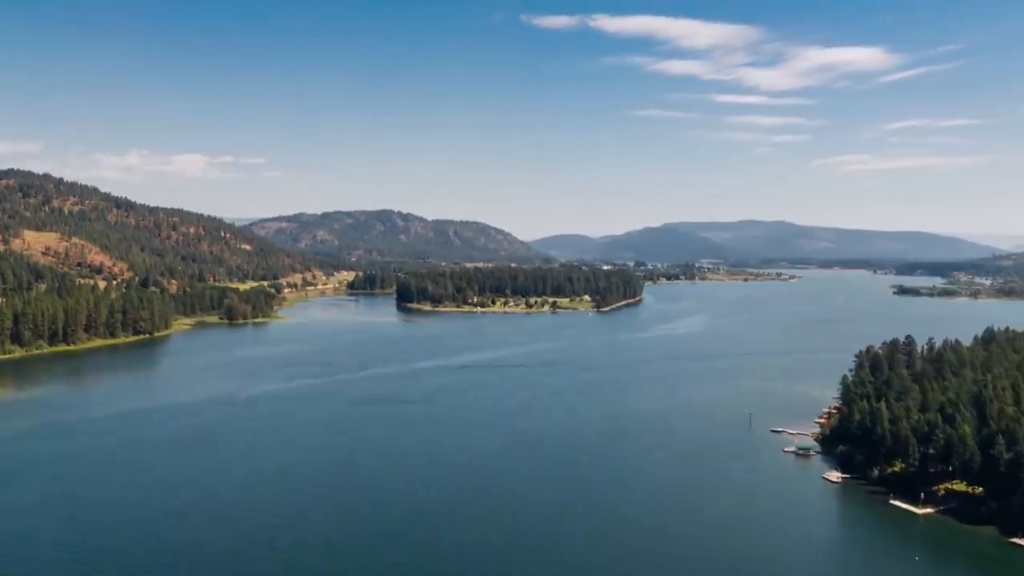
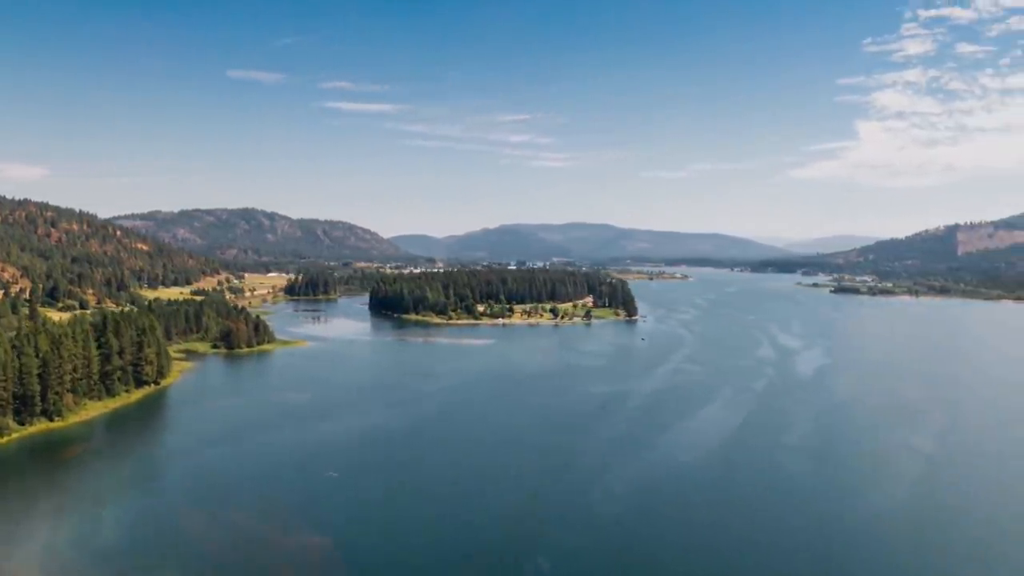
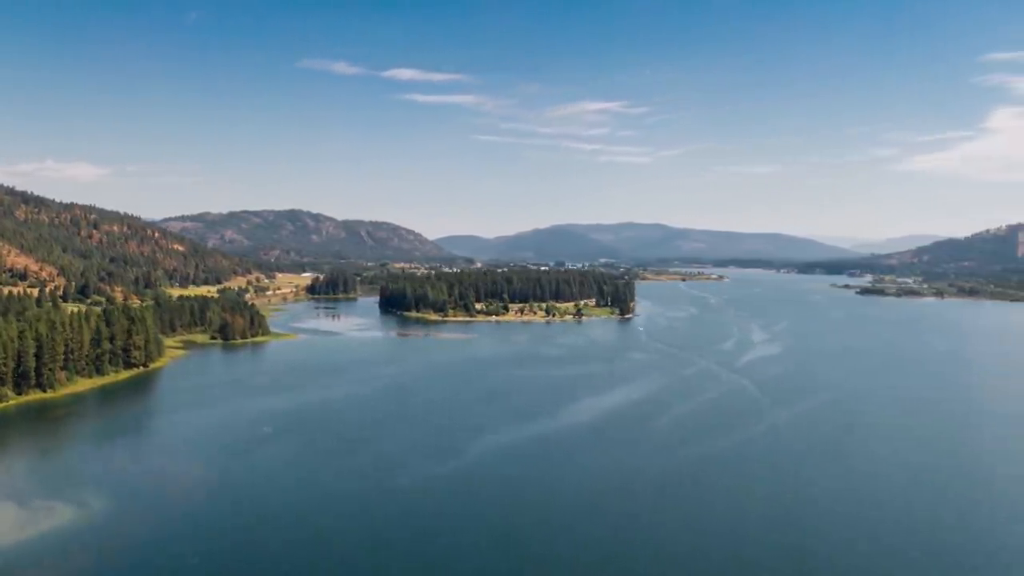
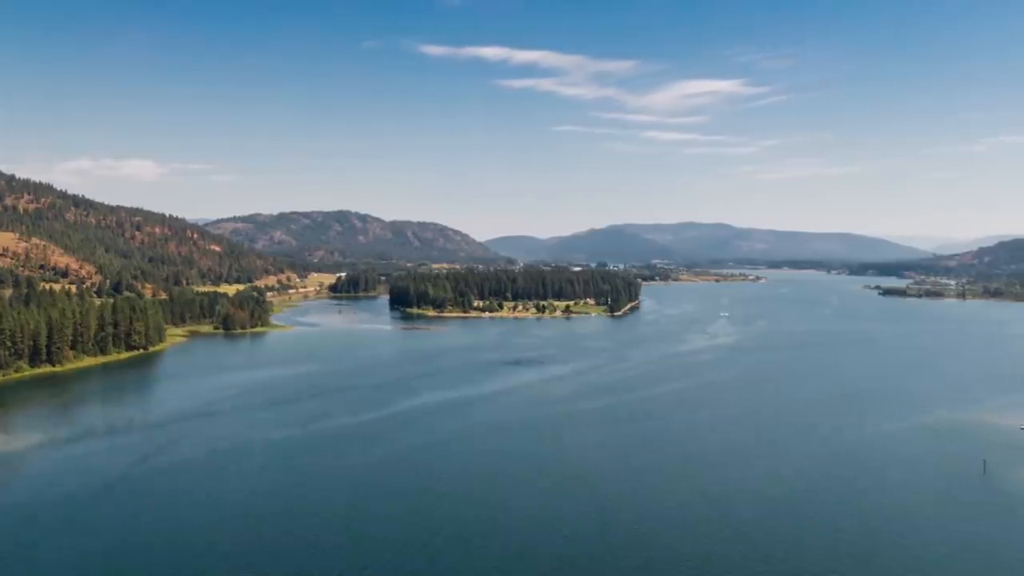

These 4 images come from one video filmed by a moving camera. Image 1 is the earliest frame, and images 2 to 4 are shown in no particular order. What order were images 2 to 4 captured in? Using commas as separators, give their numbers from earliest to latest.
4, 3, 2
